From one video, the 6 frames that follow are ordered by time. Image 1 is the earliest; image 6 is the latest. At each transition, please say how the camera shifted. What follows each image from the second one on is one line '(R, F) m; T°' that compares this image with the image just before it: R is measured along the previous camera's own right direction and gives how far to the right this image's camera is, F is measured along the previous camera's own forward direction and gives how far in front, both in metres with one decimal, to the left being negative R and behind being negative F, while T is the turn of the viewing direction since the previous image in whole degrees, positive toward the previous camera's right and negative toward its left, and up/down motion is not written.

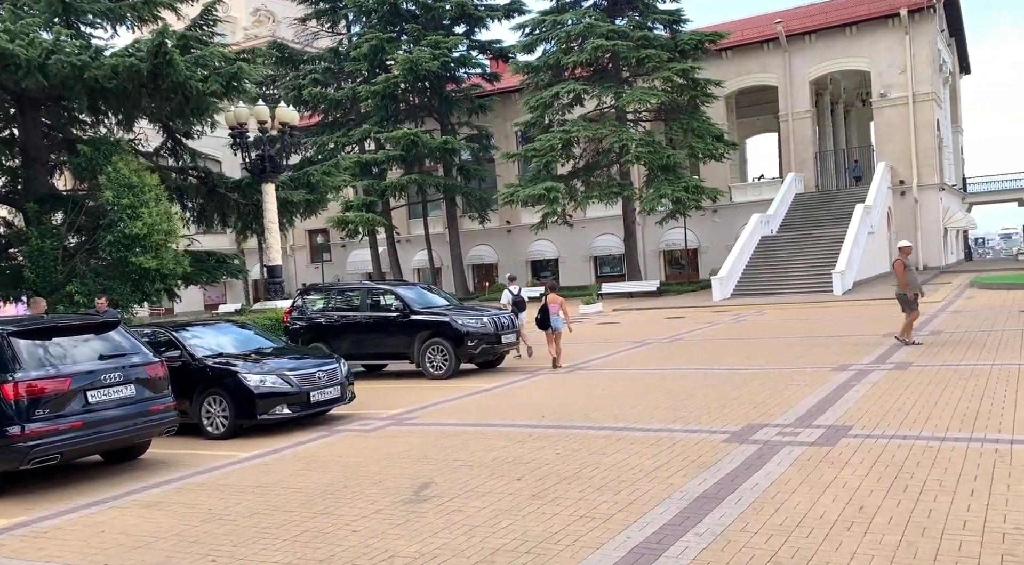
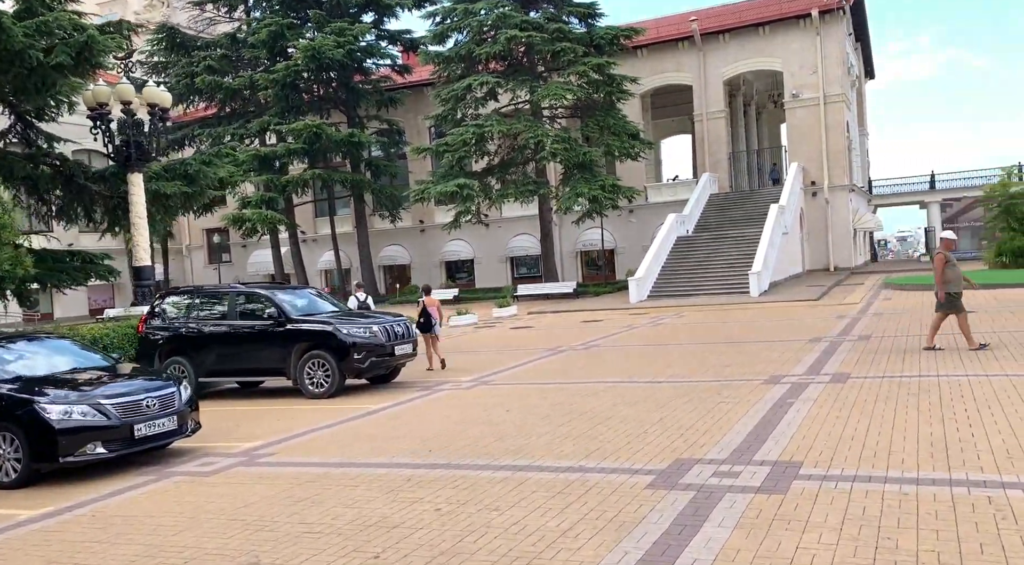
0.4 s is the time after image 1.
(+0.3, +1.6) m; +5°
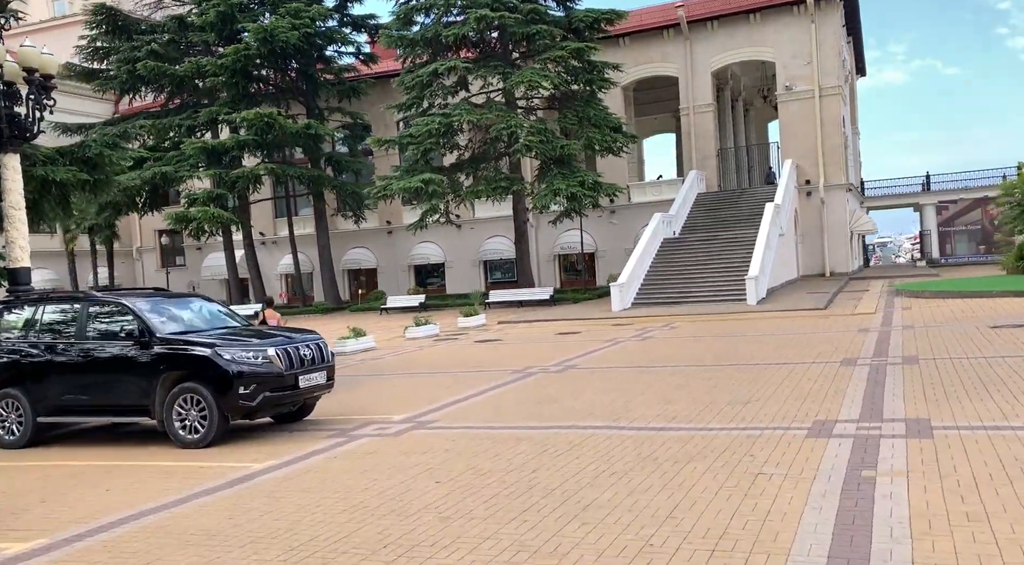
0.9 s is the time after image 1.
(+0.3, +3.2) m; +1°
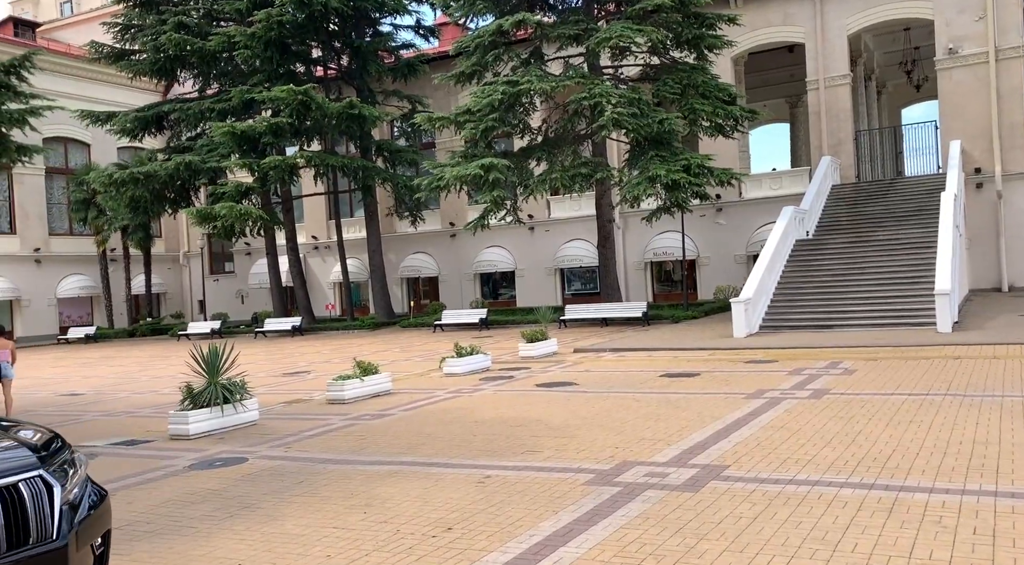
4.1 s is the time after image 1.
(0.0, +6.8) m; -5°
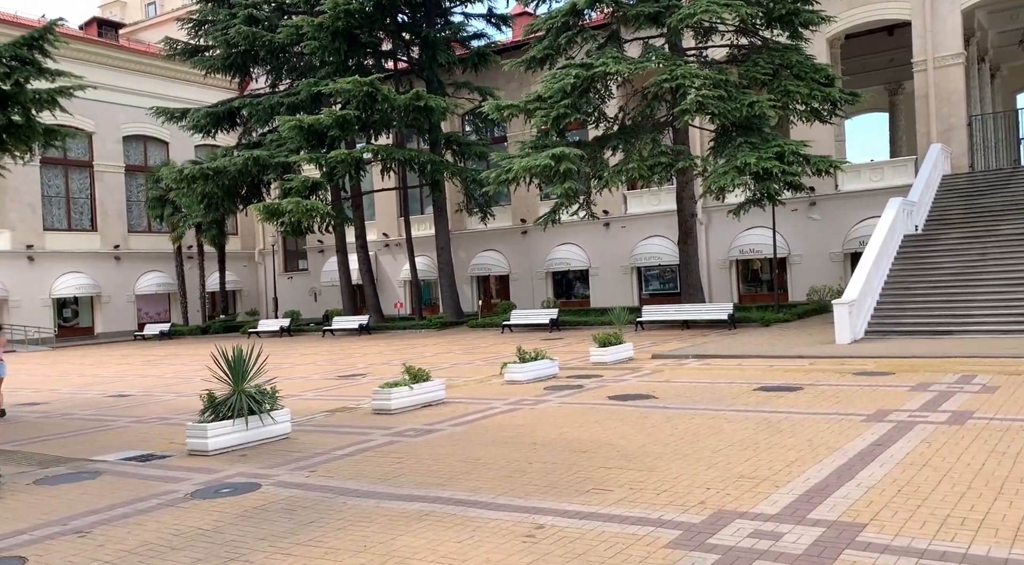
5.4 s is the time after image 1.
(+0.1, +1.7) m; -5°
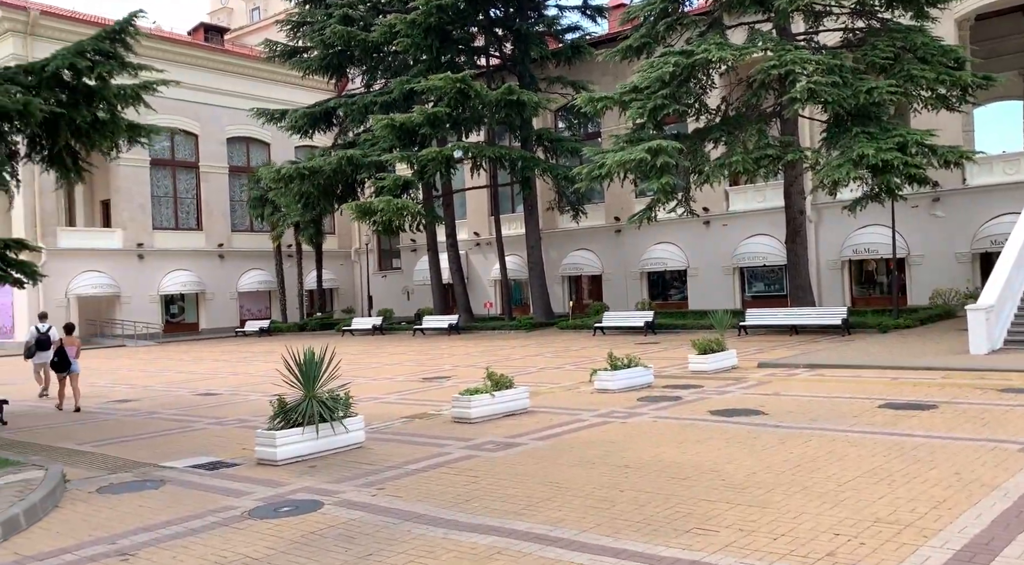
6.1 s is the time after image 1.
(0.0, +0.9) m; -6°
